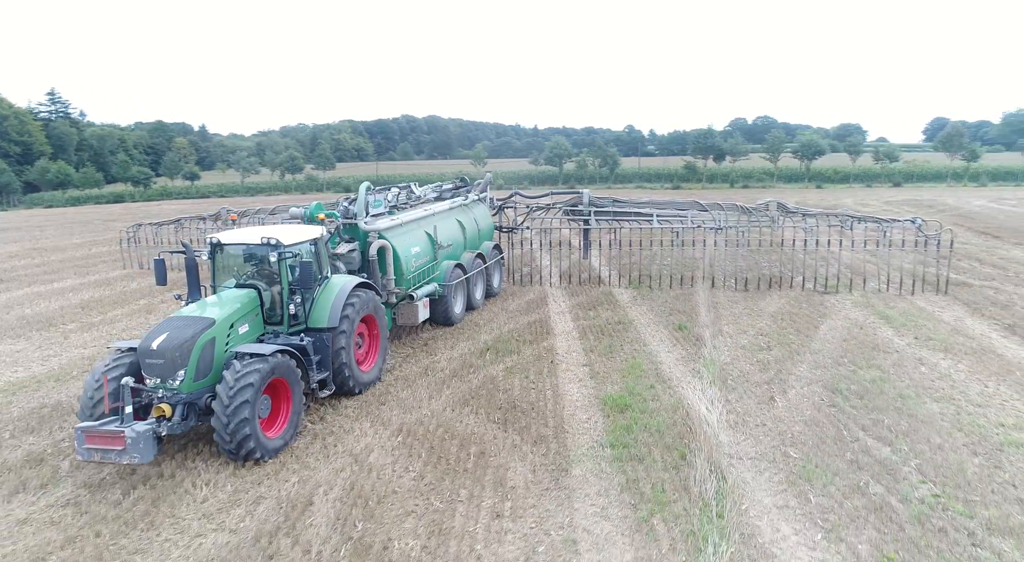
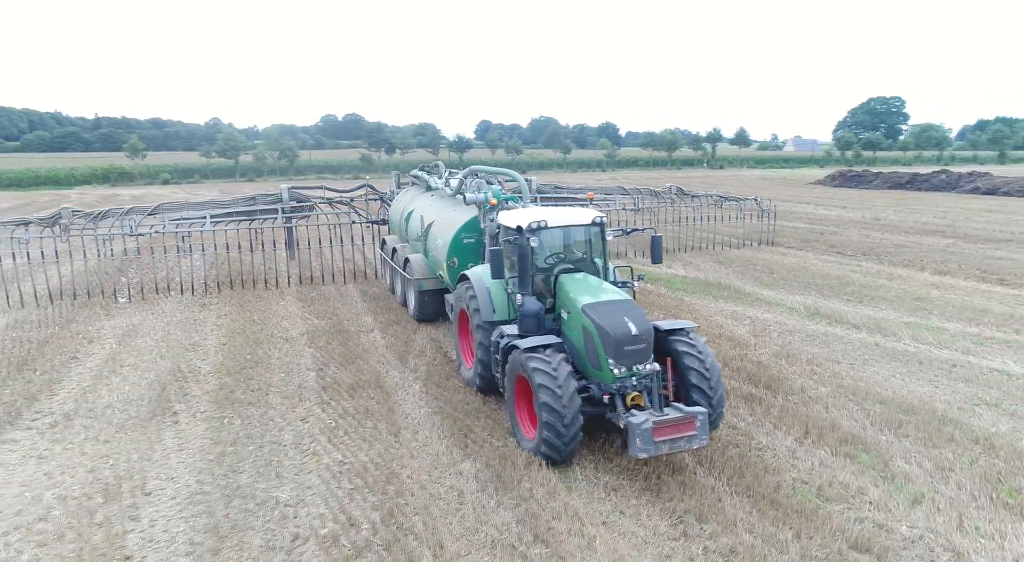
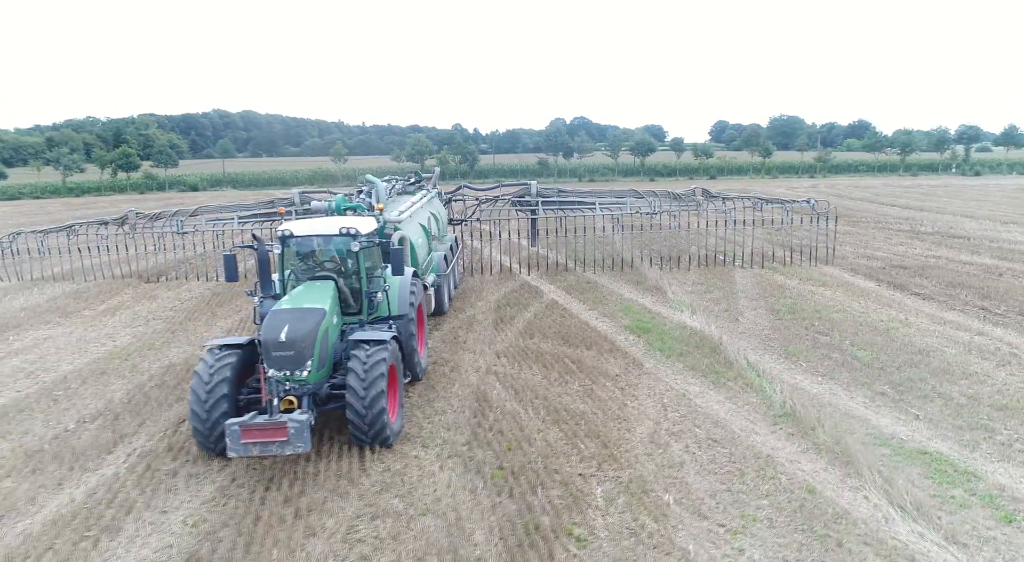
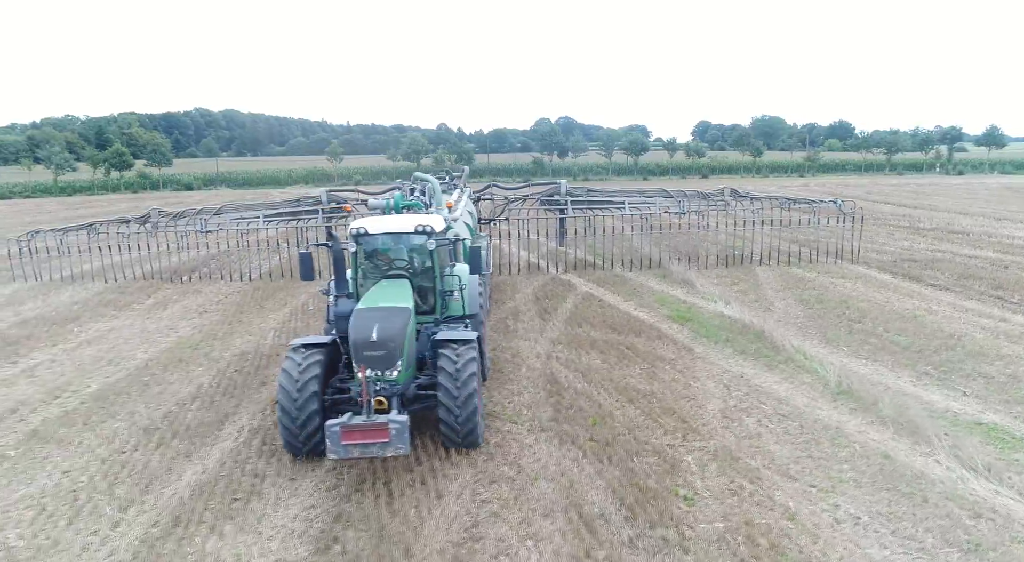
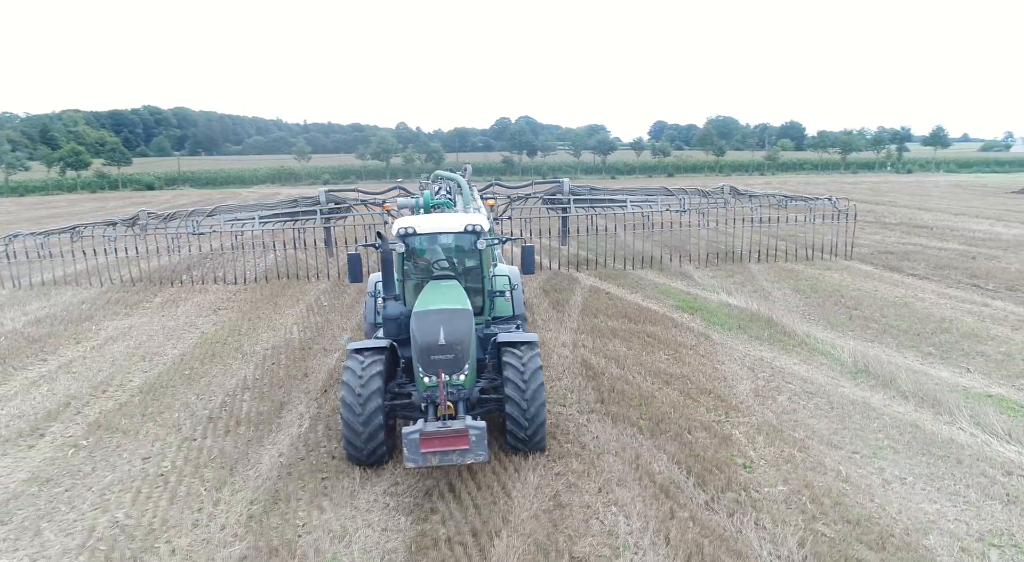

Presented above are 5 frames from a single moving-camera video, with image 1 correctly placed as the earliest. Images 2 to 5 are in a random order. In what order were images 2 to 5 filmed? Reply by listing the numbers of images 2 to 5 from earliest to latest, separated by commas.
3, 4, 5, 2
